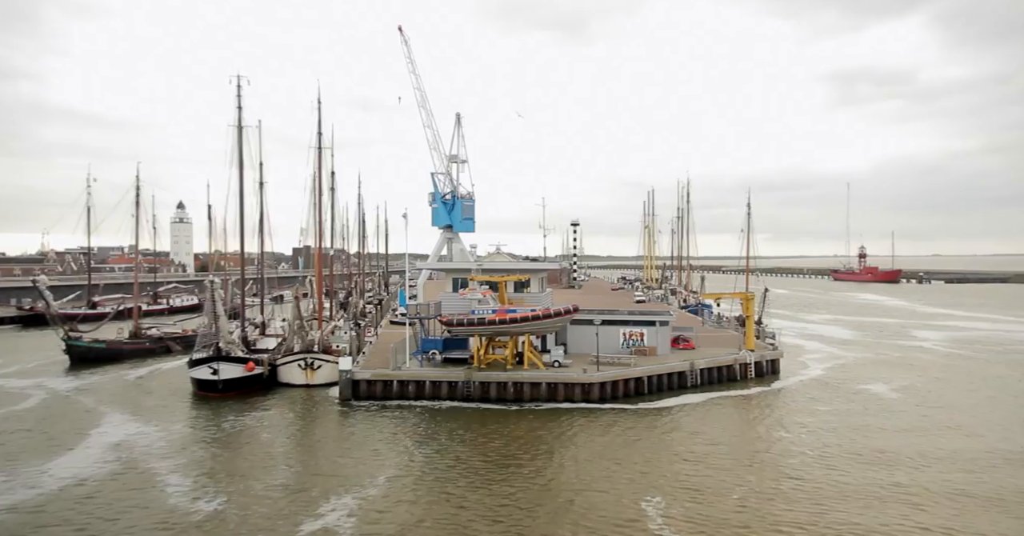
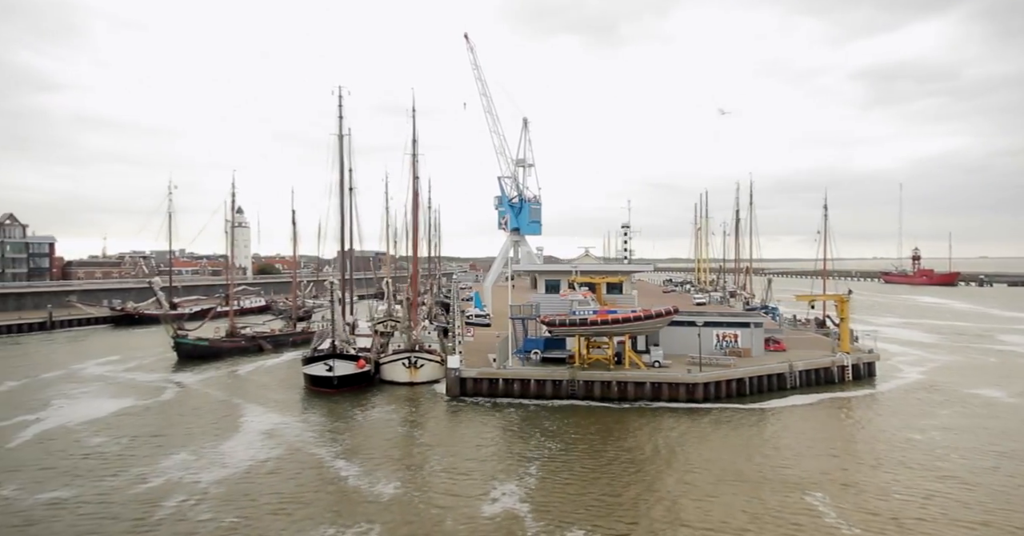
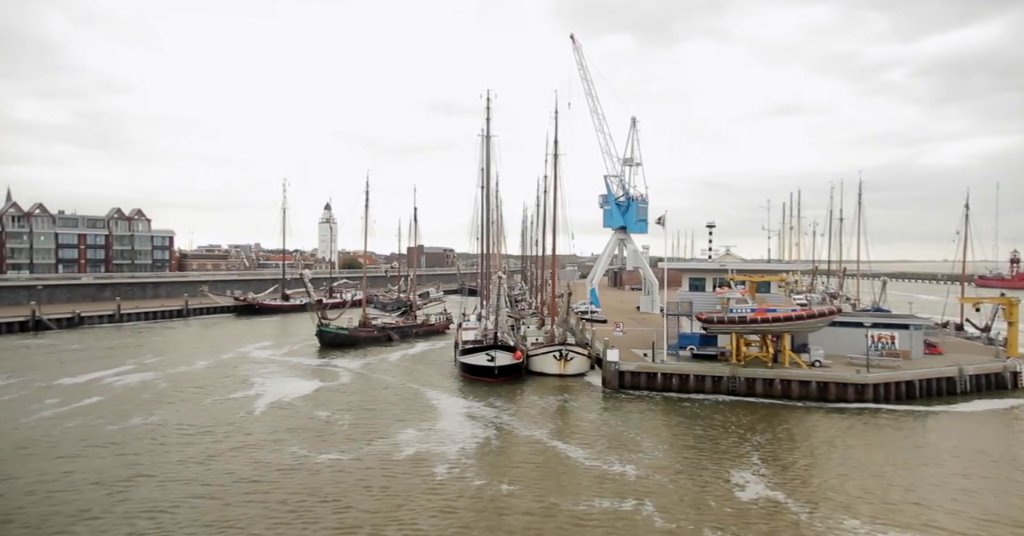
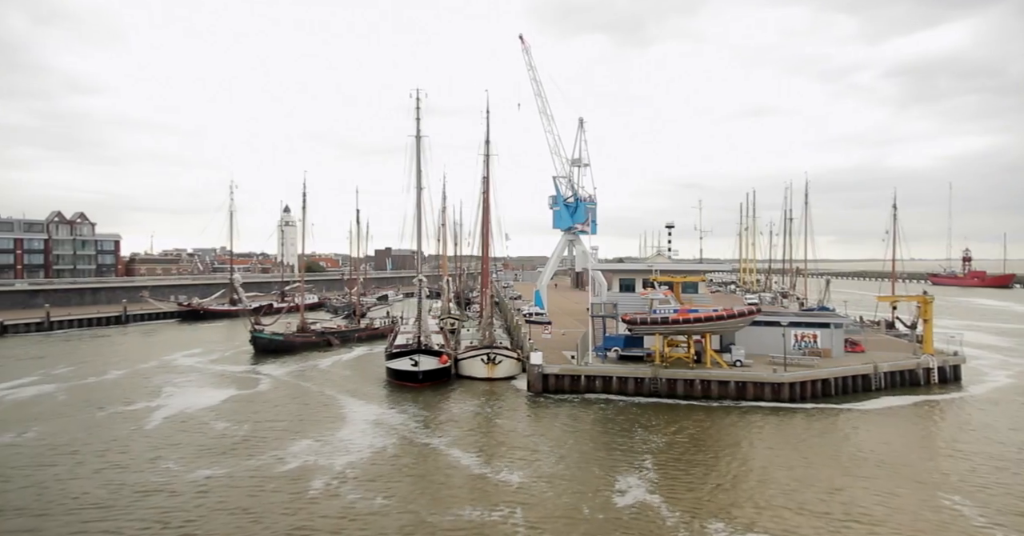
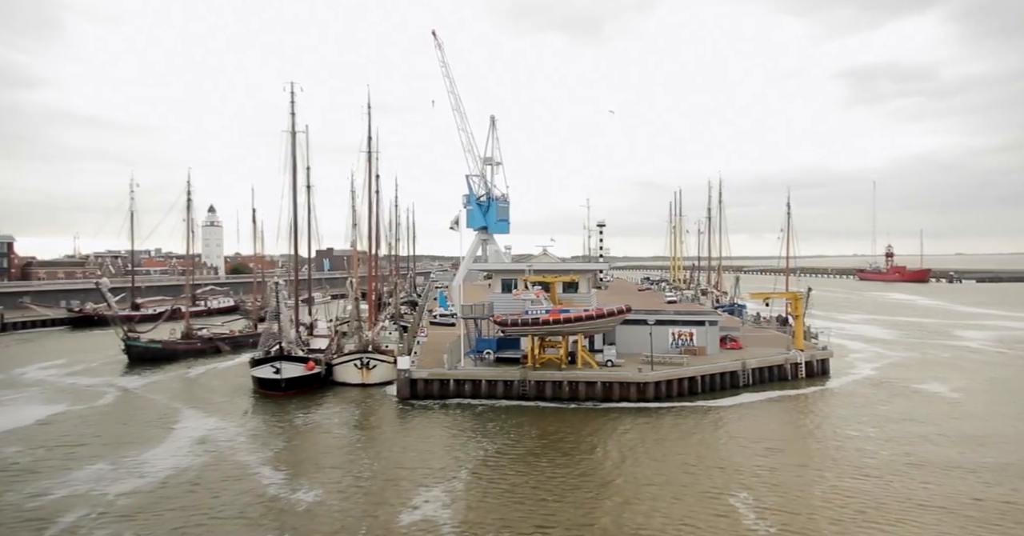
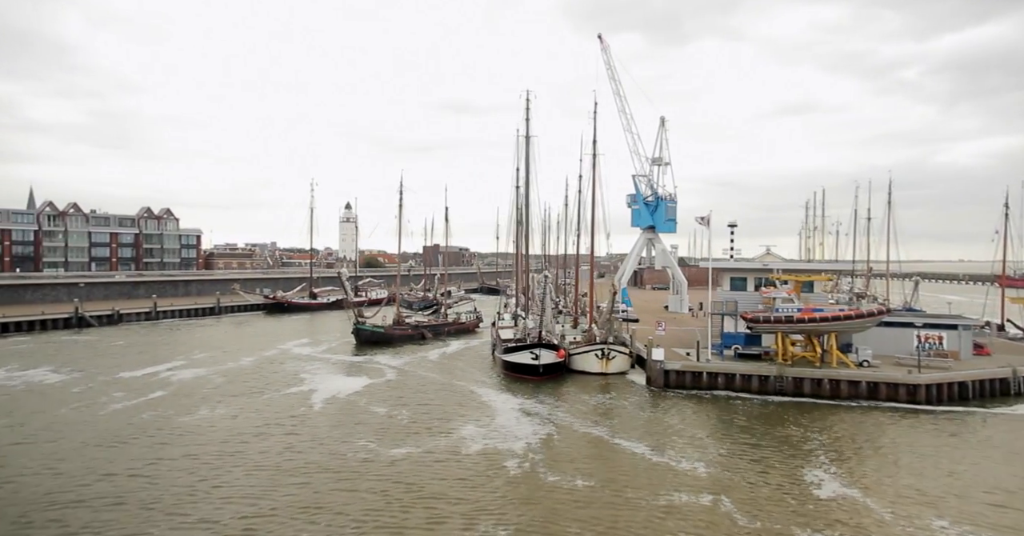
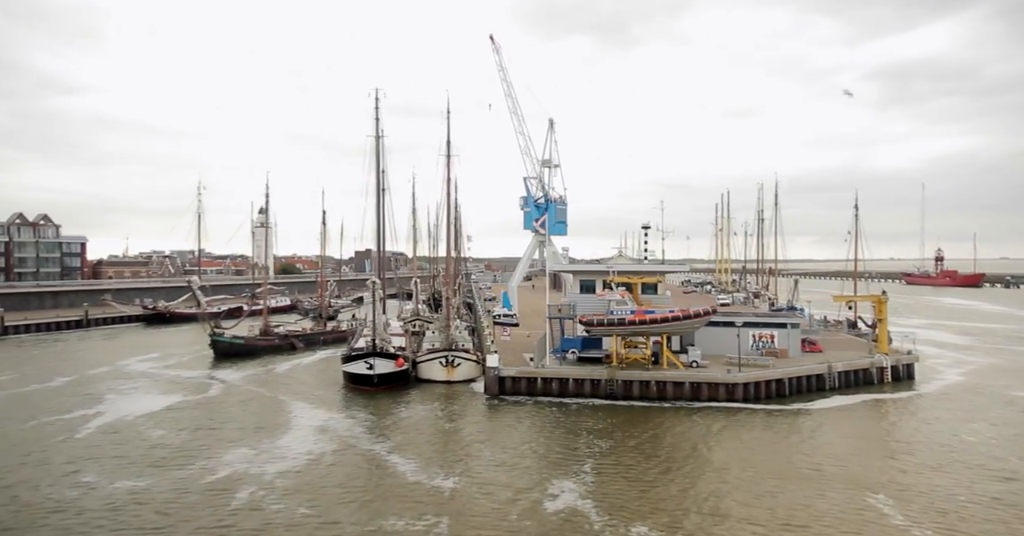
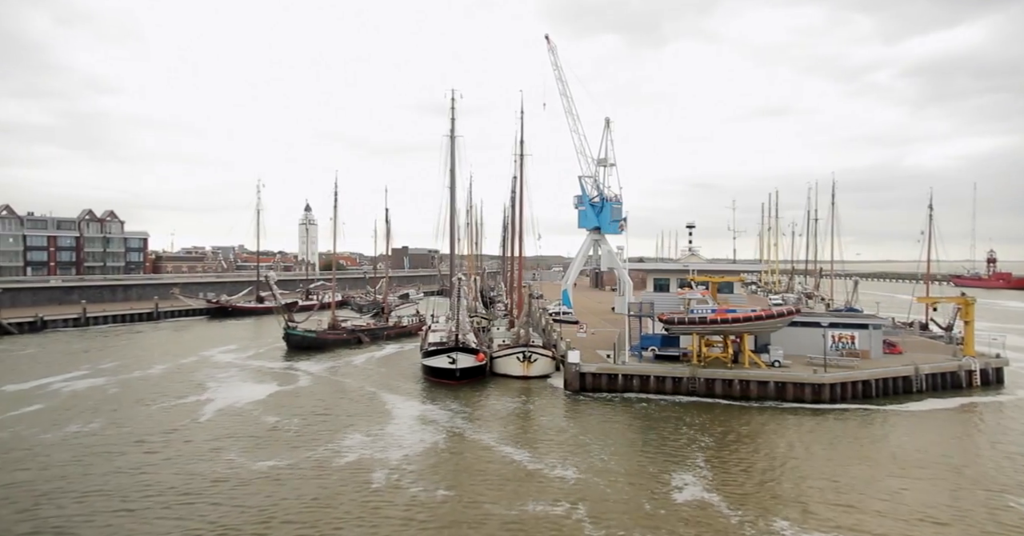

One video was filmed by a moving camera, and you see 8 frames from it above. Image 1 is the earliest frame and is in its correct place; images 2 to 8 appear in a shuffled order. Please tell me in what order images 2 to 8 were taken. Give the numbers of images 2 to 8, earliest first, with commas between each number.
5, 2, 7, 4, 8, 3, 6
